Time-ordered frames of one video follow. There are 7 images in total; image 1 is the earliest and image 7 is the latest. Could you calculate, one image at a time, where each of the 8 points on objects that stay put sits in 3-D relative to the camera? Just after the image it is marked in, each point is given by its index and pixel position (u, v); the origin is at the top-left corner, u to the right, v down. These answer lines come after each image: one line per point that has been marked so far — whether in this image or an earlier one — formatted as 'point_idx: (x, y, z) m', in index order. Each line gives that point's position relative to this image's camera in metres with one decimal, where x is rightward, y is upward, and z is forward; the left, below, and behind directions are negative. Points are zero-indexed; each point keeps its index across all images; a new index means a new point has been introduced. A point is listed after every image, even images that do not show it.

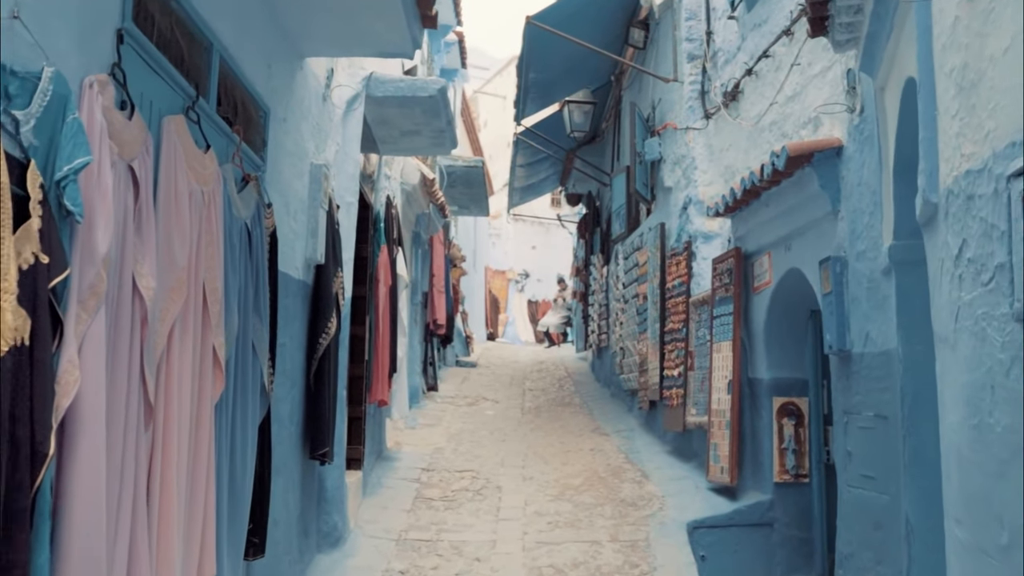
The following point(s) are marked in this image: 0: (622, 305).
0: (+1.8, -0.3, +11.0) m
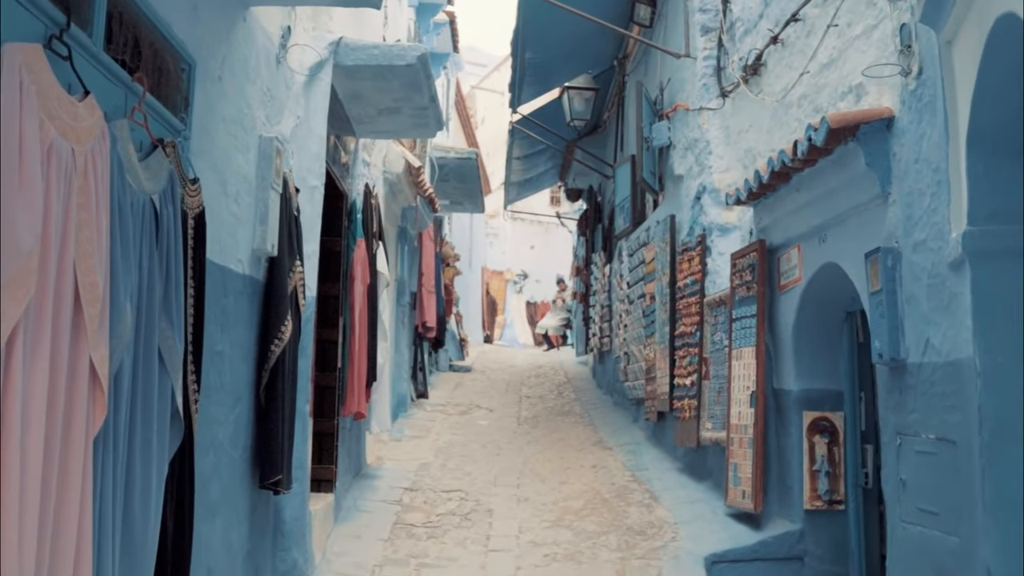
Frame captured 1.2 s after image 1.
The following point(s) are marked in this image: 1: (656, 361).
0: (+1.7, -0.3, +10.2) m
1: (+1.8, -0.9, +8.6) m
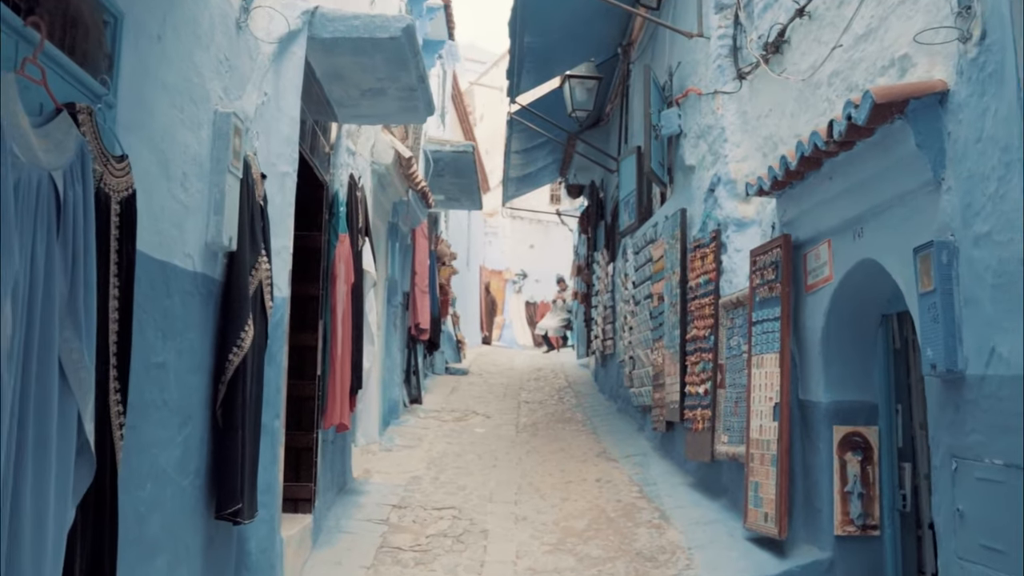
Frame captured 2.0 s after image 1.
0: (+1.7, -0.3, +9.5) m
1: (+1.8, -0.9, +8.0) m
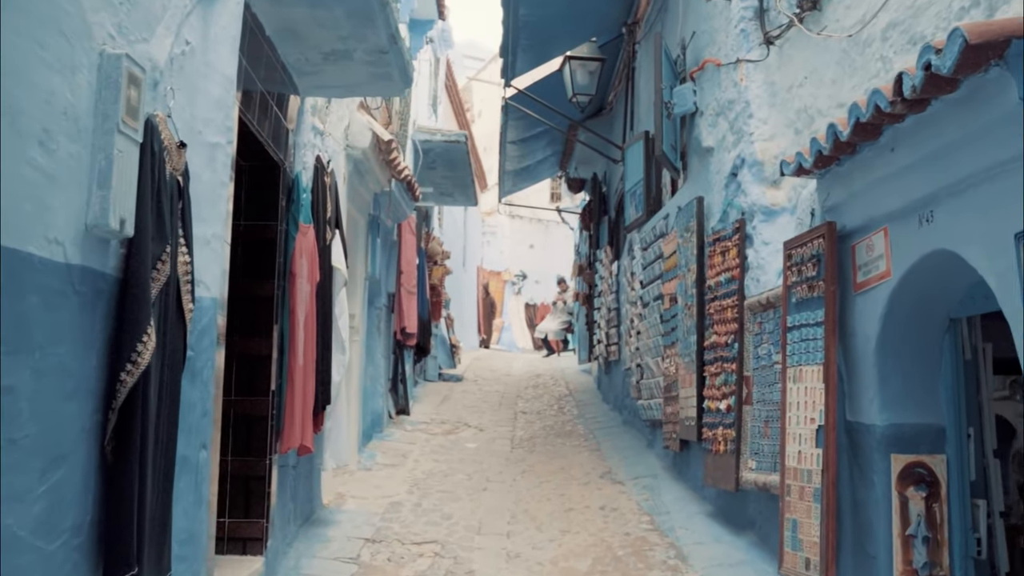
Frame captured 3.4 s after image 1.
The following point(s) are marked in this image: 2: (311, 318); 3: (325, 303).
0: (+1.6, -0.3, +8.6) m
1: (+1.7, -0.9, +7.0) m
2: (-1.7, -0.3, +5.7) m
3: (-1.7, -0.1, +6.1) m
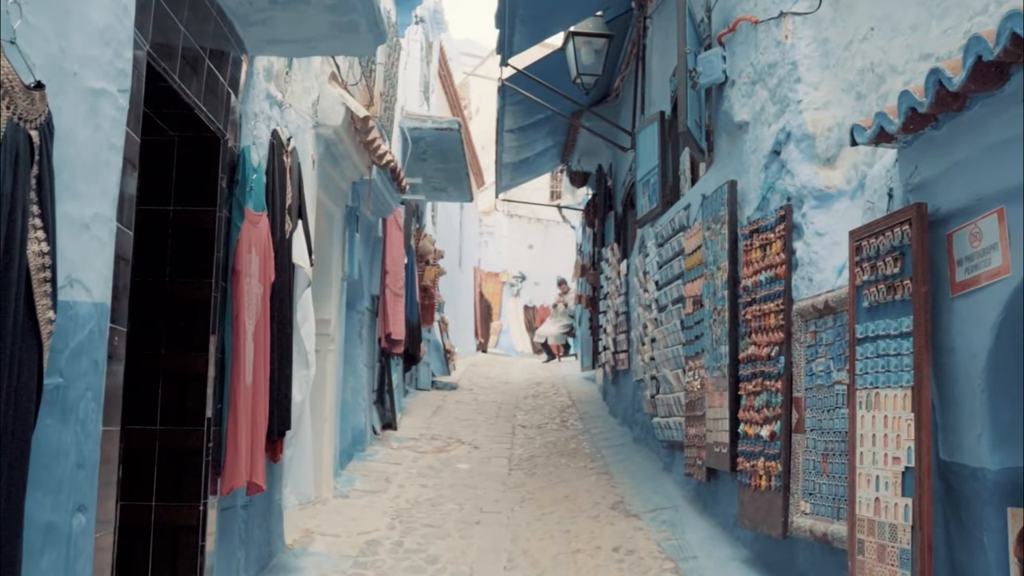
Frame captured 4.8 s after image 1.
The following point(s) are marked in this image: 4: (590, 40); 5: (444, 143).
0: (+1.6, -0.3, +7.6) m
1: (+1.7, -0.9, +6.0) m
2: (-1.7, -0.3, +4.7) m
3: (-1.7, -0.2, +5.0) m
4: (+1.0, +3.1, +8.5) m
5: (-1.0, +2.3, +10.5) m
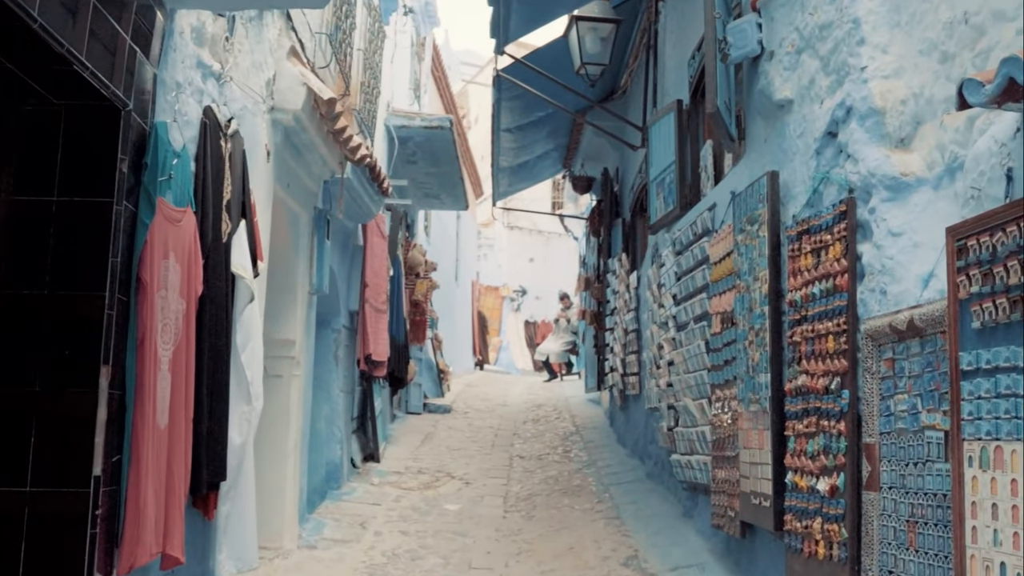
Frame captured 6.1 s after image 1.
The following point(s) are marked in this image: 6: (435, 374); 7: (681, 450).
0: (+1.5, -0.4, +6.5) m
1: (+1.6, -1.0, +4.9) m
2: (-1.8, -0.3, +3.7) m
3: (-1.7, -0.2, +4.0) m
4: (+0.9, +3.0, +7.6) m
5: (-1.1, +2.1, +9.6) m
6: (-1.5, -1.7, +13.3) m
7: (+1.5, -1.5, +6.1) m
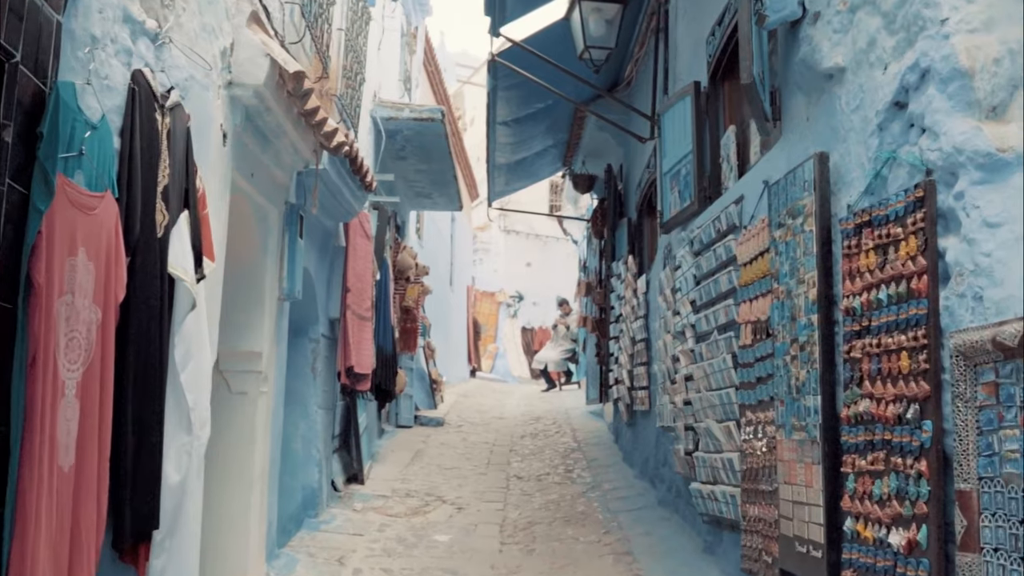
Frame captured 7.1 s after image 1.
0: (+1.5, -0.5, +5.8) m
1: (+1.6, -1.1, +4.2) m
2: (-1.8, -0.4, +2.9) m
3: (-1.8, -0.3, +3.2) m
4: (+0.9, +2.9, +6.9) m
5: (-1.1, +2.0, +8.8) m
6: (-1.6, -1.8, +12.5) m
7: (+1.5, -1.5, +5.4) m
